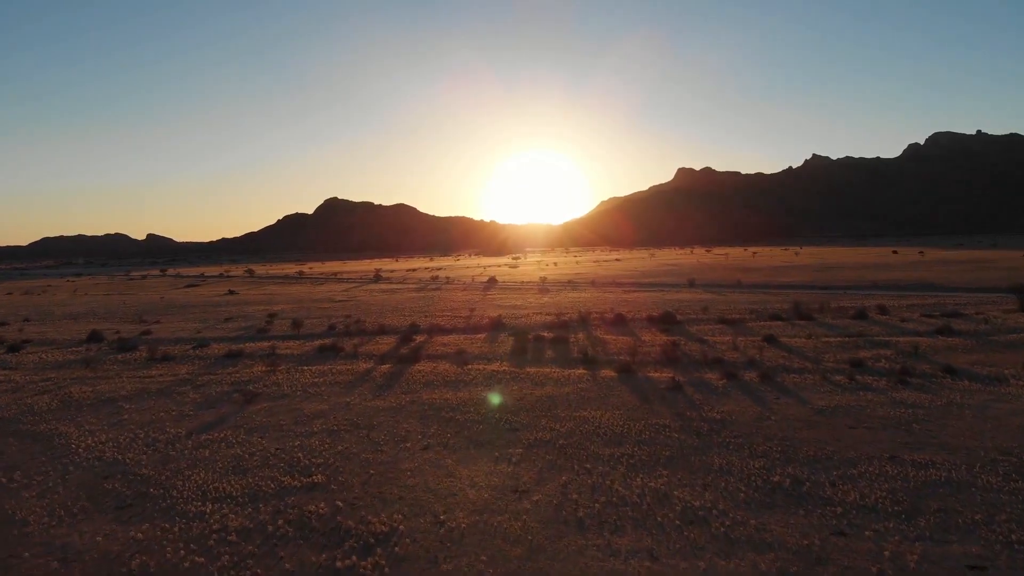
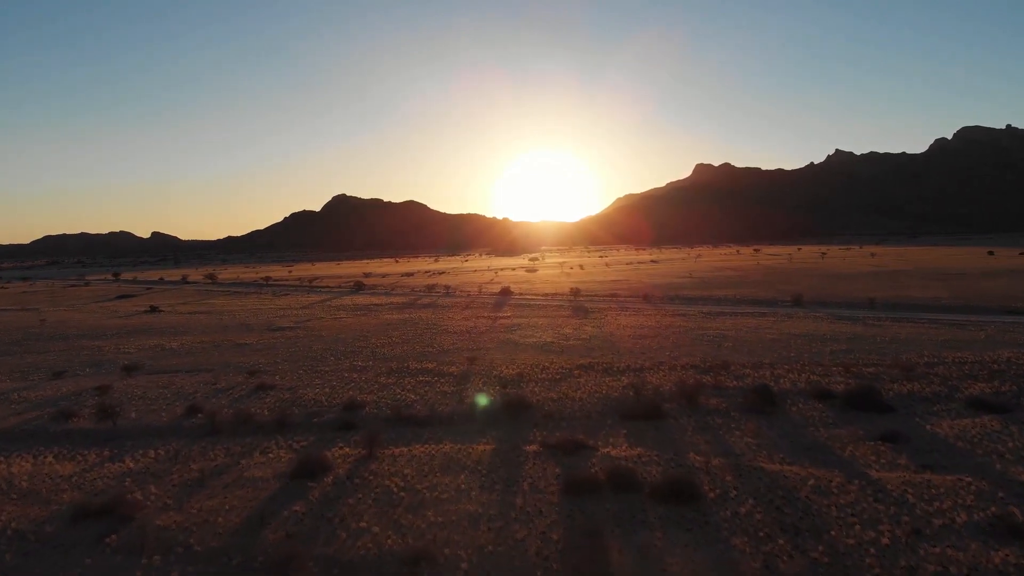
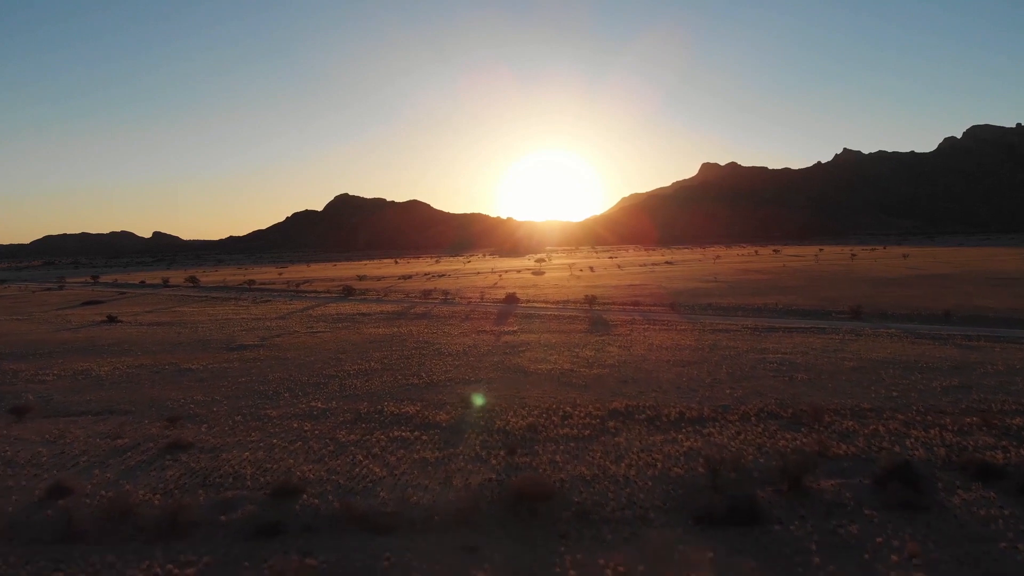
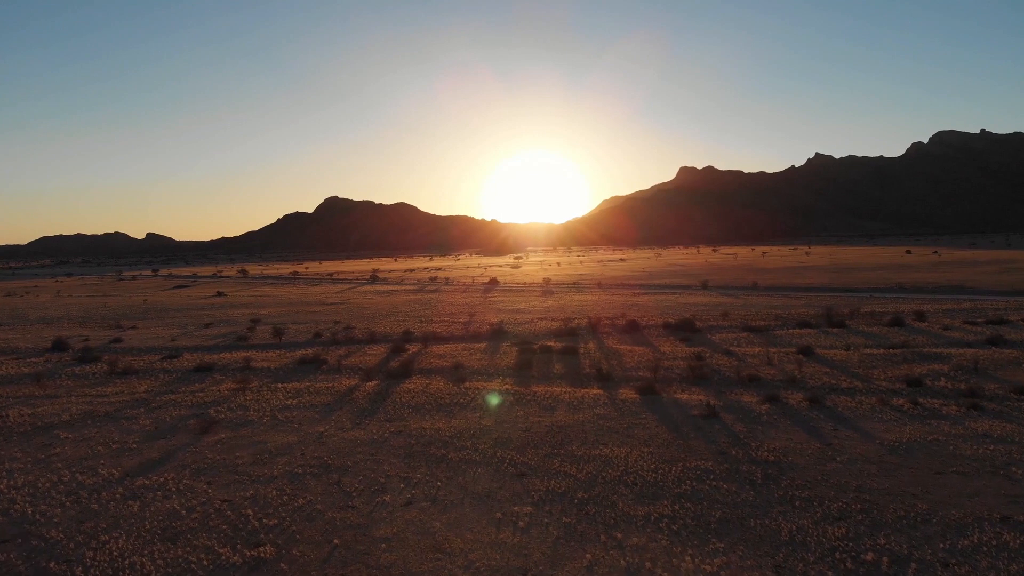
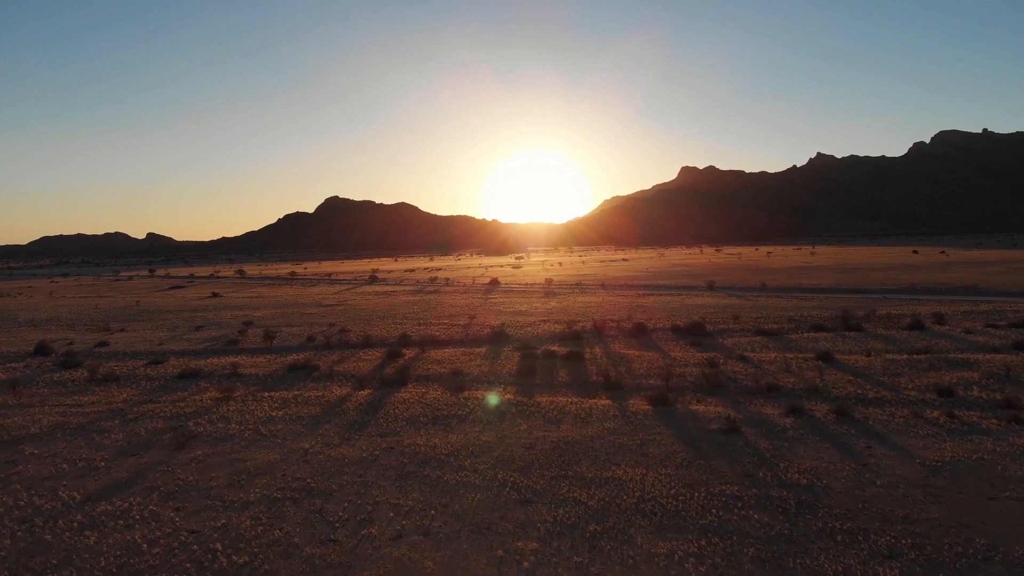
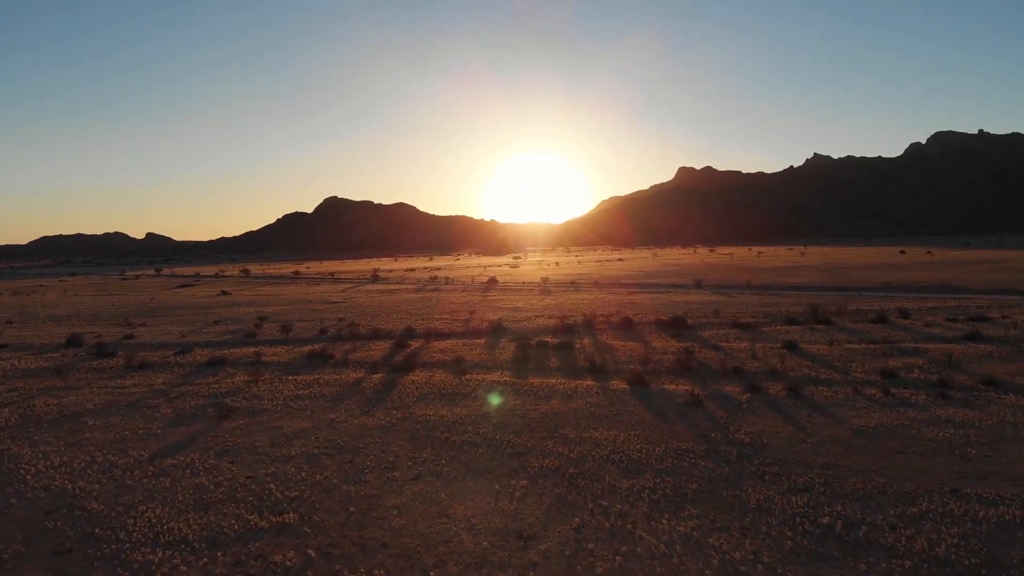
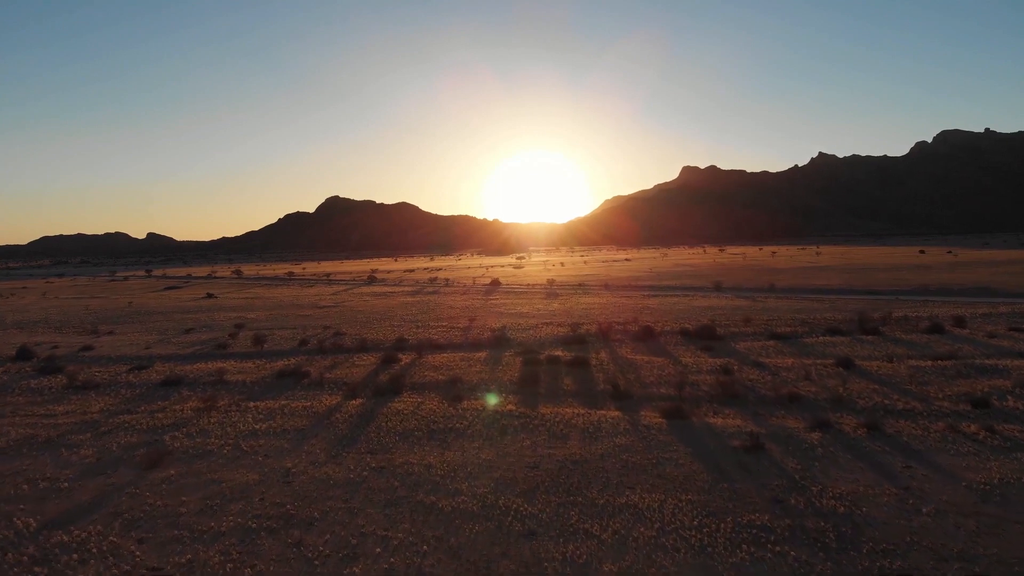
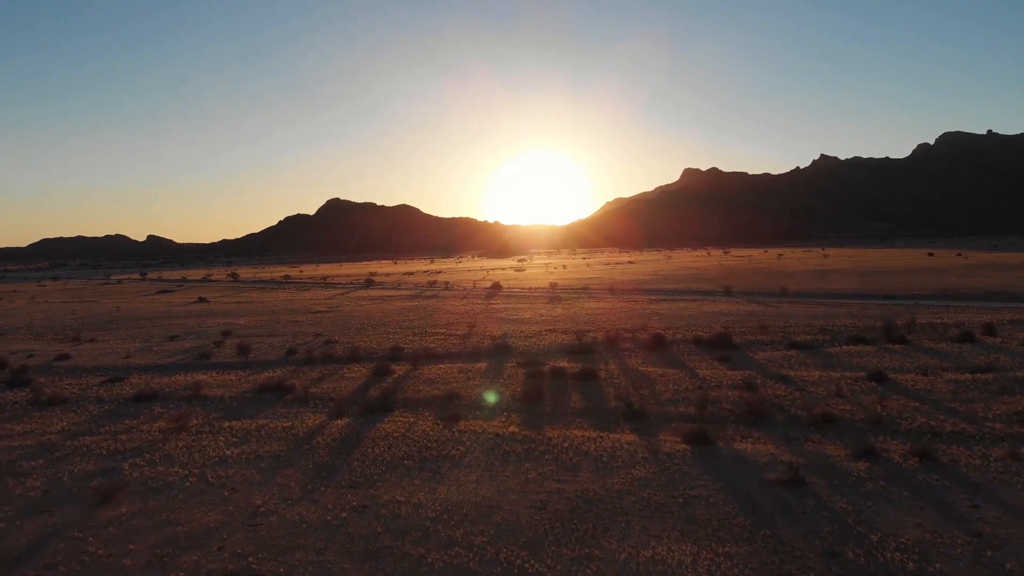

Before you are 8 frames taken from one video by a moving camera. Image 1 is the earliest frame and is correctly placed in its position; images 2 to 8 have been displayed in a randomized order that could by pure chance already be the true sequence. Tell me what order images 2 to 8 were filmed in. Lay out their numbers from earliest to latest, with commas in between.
6, 4, 5, 7, 8, 2, 3
